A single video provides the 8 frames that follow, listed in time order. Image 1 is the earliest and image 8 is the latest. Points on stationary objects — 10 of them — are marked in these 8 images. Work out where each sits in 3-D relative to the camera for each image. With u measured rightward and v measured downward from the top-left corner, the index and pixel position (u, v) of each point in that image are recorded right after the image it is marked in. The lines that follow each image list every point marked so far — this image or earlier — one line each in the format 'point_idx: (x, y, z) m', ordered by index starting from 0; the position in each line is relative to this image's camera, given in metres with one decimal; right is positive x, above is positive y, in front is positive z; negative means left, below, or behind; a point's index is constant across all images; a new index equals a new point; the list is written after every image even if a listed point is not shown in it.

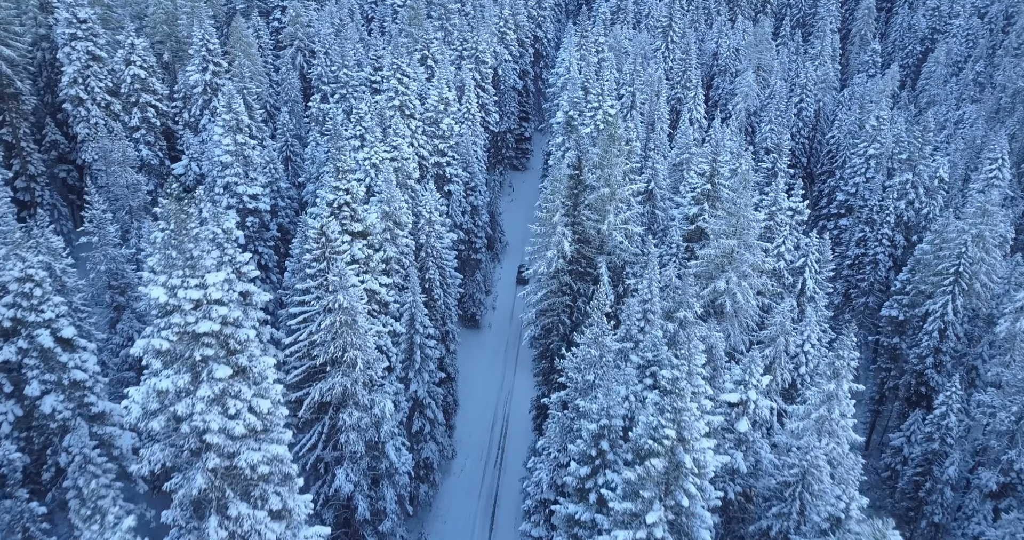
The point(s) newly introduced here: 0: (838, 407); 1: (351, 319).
0: (+7.7, -3.2, +17.6) m
1: (-4.3, -1.3, +20.1) m
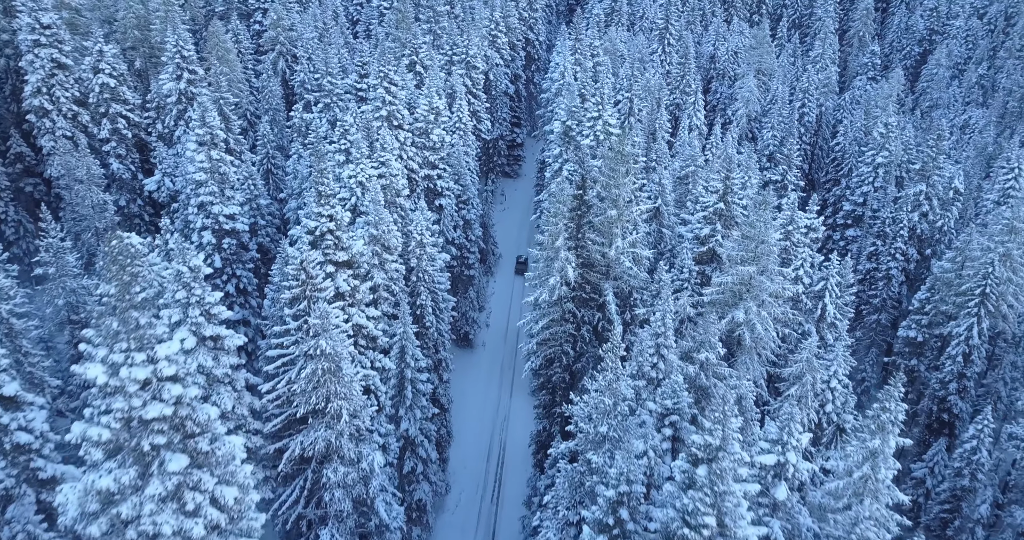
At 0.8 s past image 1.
0: (+7.8, -4.1, +15.6) m
1: (-4.2, -2.3, +18.0) m
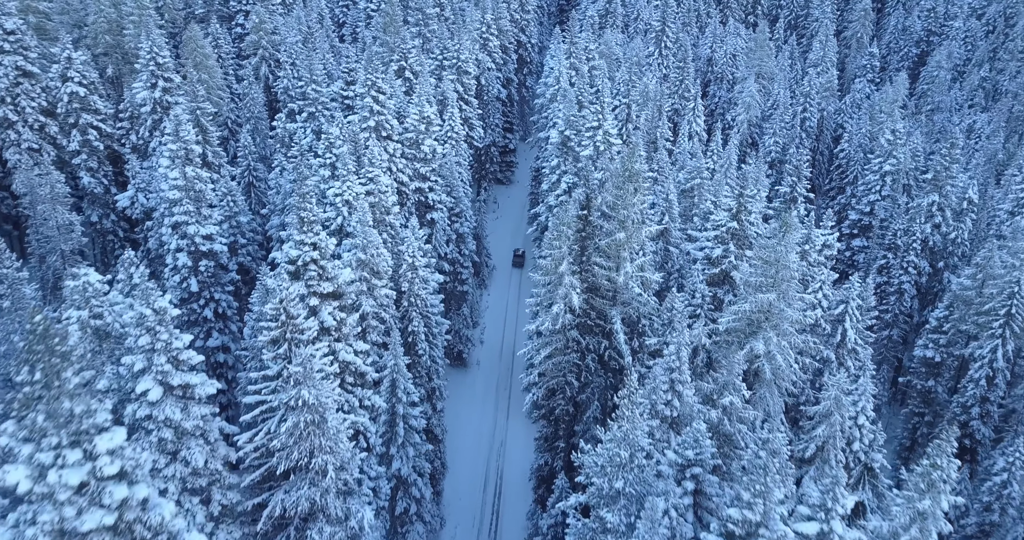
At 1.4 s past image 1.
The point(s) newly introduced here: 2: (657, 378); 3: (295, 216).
0: (+8.0, -4.9, +13.9) m
1: (-4.1, -3.2, +16.1) m
2: (+3.4, -2.5, +17.9) m
3: (-5.7, +1.4, +19.7) m
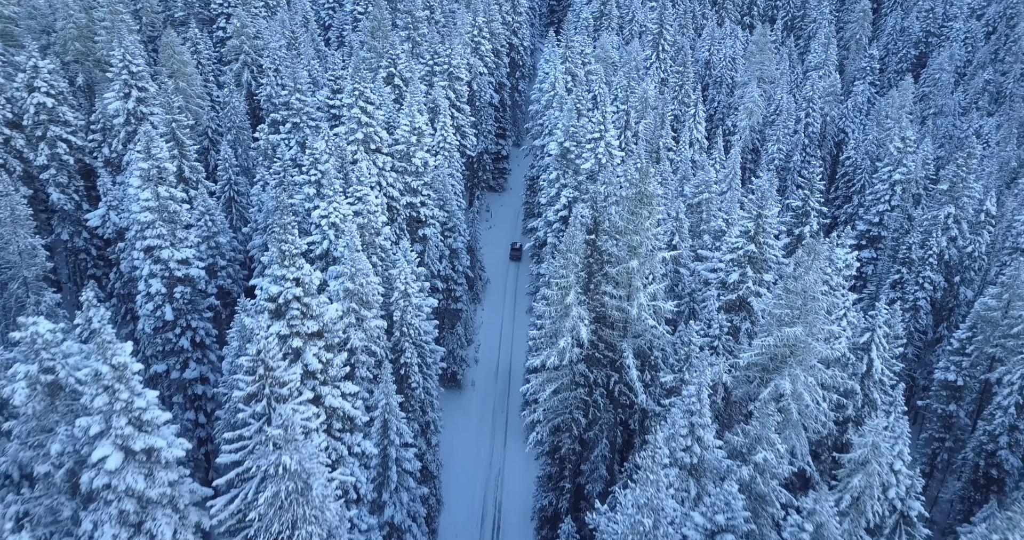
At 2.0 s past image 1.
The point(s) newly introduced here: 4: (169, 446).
0: (+8.2, -5.7, +12.2) m
1: (-4.0, -4.0, +14.2) m
2: (+3.6, -3.3, +16.1) m
3: (-5.6, +0.5, +17.7) m
4: (-6.7, -3.4, +14.5) m
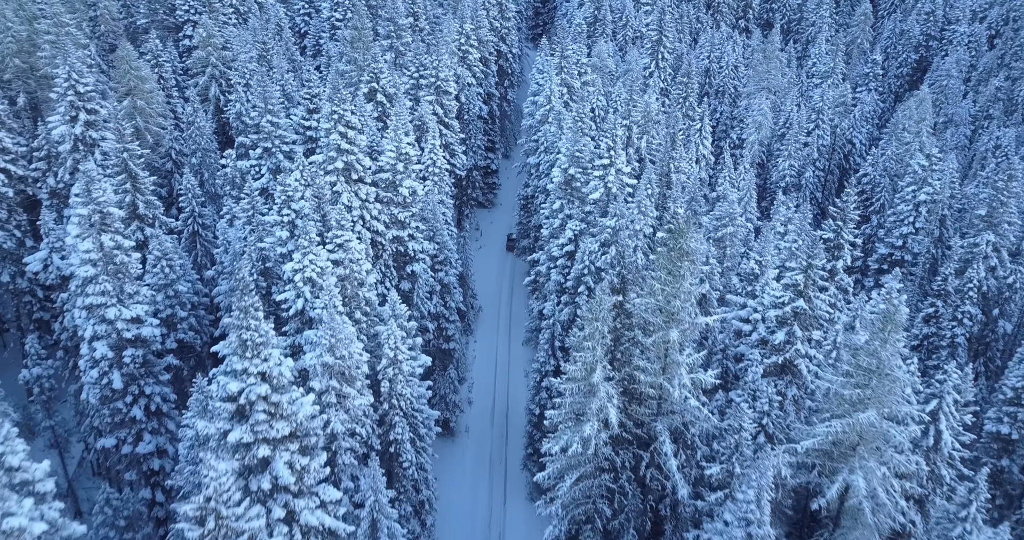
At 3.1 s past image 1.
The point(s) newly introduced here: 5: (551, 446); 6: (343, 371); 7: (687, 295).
0: (+8.7, -7.2, +9.0) m
1: (-3.5, -5.7, +10.7) m
2: (+4.0, -4.9, +12.7) m
3: (-5.3, -1.2, +14.2) m
4: (-6.2, -5.1, +10.9) m
5: (+0.9, -4.3, +18.2) m
6: (-4.1, -2.4, +18.1) m
7: (+4.0, -0.5, +17.5) m
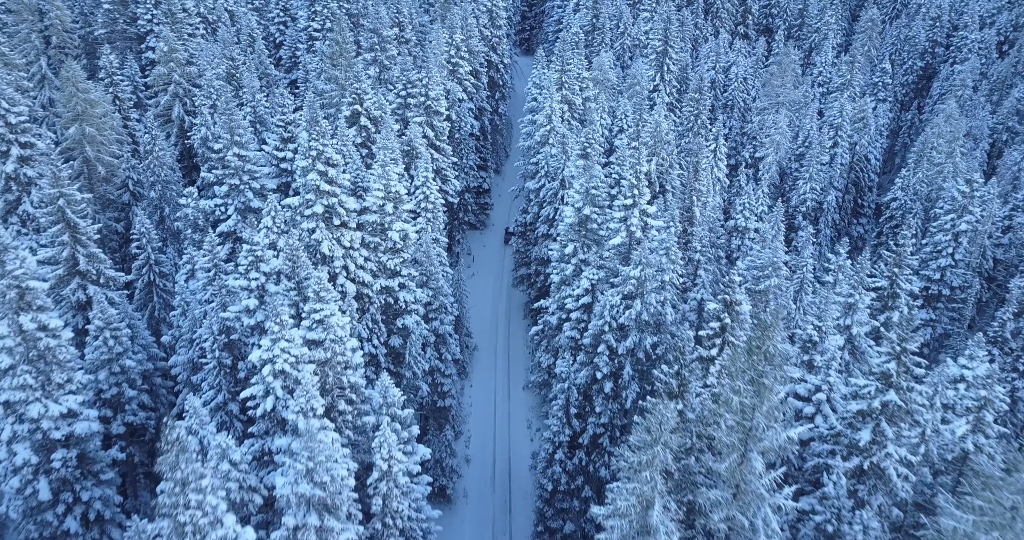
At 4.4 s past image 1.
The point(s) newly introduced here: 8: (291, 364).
0: (+9.5, -9.0, +5.4) m
1: (-2.7, -7.6, +6.7) m
2: (+4.7, -6.7, +9.0) m
3: (-4.6, -3.1, +10.2) m
4: (-5.4, -7.0, +6.9) m
5: (+1.5, -6.2, +14.4) m
6: (-3.6, -4.3, +14.1) m
7: (+4.6, -2.3, +13.7) m
8: (-4.9, -2.0, +16.4) m
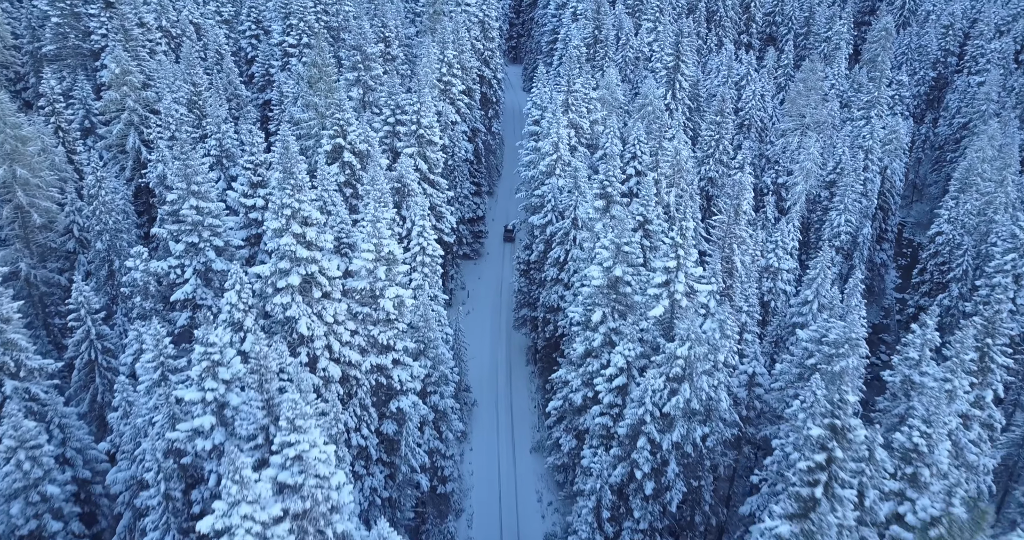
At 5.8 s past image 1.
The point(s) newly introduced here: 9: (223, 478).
0: (+10.6, -10.9, +1.3) m
1: (-1.7, -9.7, +2.4) m
2: (+5.7, -8.7, +4.8) m
3: (-3.7, -5.2, +5.8) m
4: (-4.4, -9.1, +2.5) m
5: (+2.3, -8.2, +10.1) m
6: (-2.7, -6.4, +9.8) m
7: (+5.4, -4.3, +9.6) m
8: (-4.1, -4.1, +12.0) m
9: (-4.7, -3.4, +12.3) m
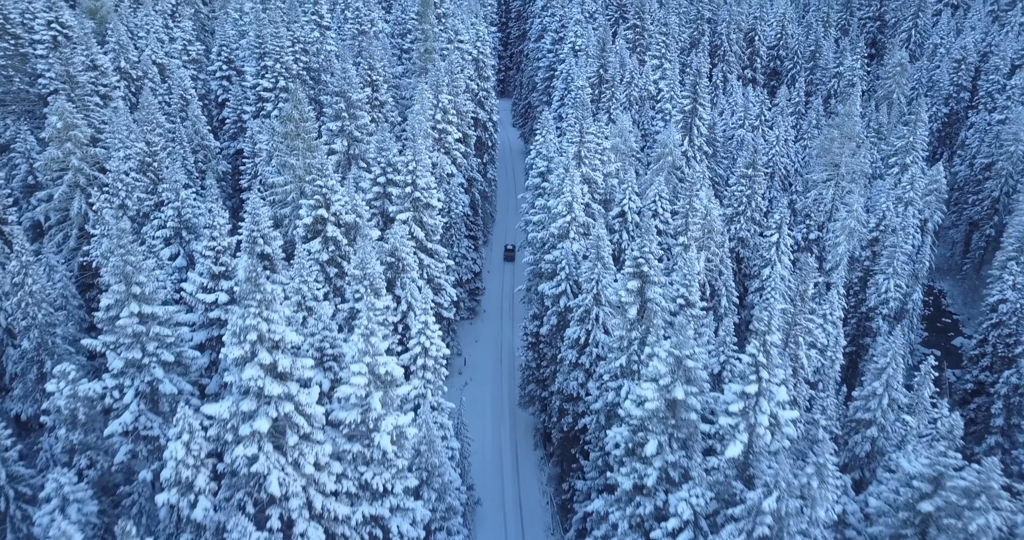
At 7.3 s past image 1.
0: (+11.9, -12.8, -3.3) m
1: (-0.4, -11.7, -2.5) m
2: (+6.8, -10.8, +0.1) m
3: (-2.6, -7.4, +1.0) m
4: (-3.2, -11.2, -2.4) m
5: (+3.4, -10.5, +5.4) m
6: (-1.7, -8.7, +5.0) m
7: (+6.4, -6.6, +5.0) m
8: (-3.2, -6.5, +7.3) m
9: (-3.8, -5.8, +7.5) m
